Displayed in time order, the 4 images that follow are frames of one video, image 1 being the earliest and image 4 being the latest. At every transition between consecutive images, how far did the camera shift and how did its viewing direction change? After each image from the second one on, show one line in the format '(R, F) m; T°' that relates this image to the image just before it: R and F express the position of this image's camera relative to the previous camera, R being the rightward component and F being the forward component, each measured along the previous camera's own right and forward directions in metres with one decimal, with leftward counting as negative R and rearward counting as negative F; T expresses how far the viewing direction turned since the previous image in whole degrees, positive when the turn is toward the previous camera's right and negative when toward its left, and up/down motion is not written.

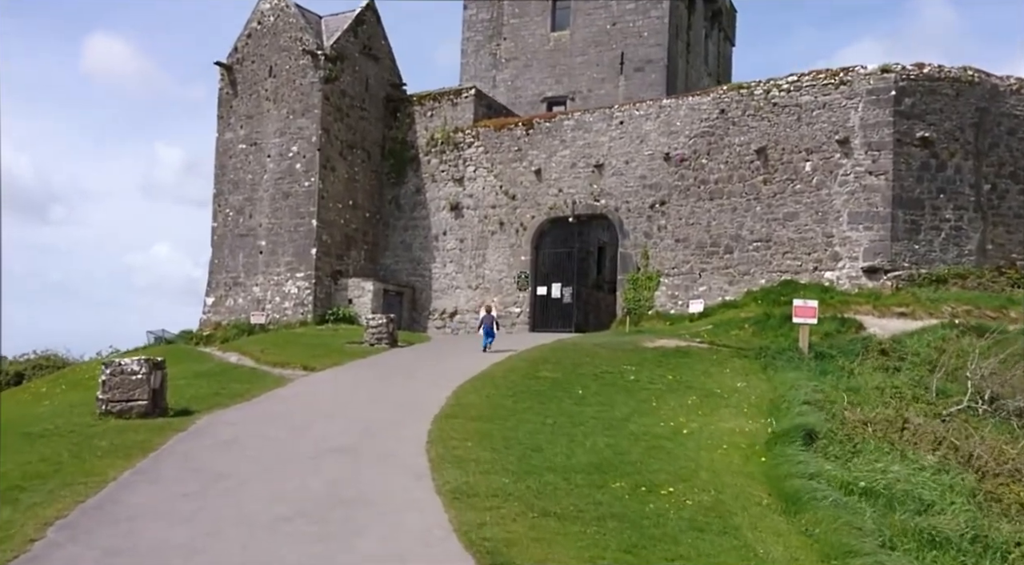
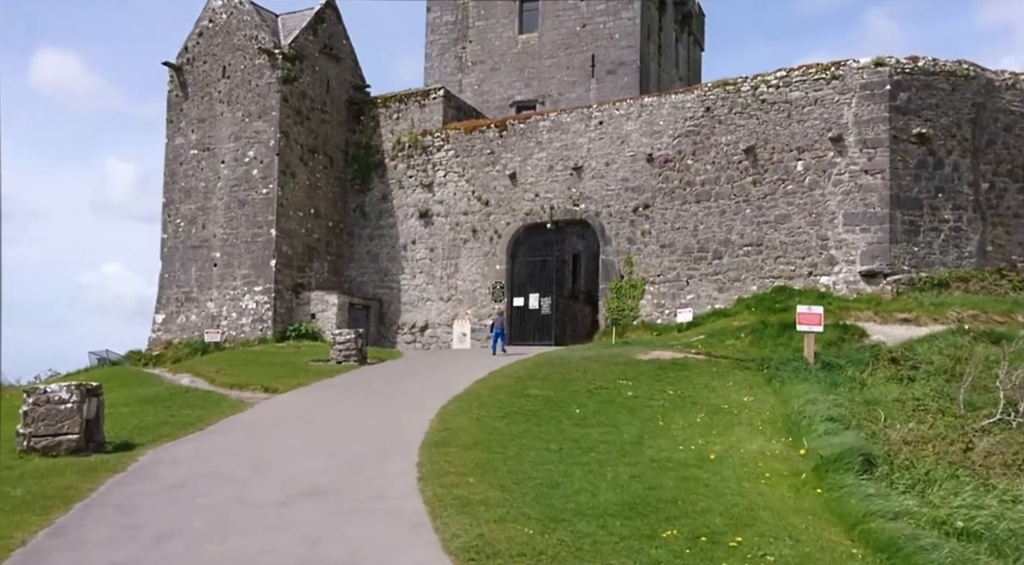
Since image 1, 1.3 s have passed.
(-0.3, +1.2) m; +3°
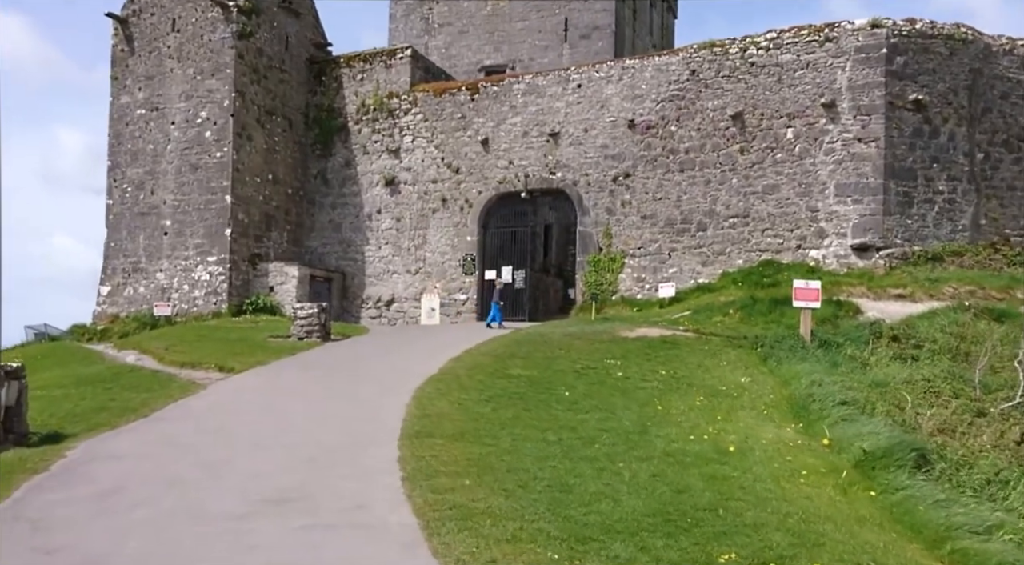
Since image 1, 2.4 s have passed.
(-0.3, +1.0) m; +3°
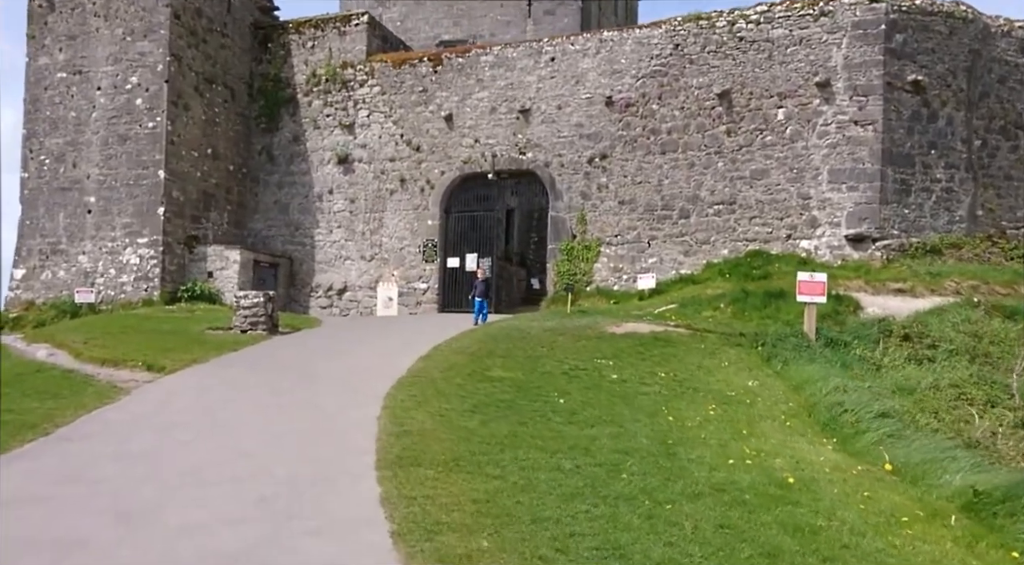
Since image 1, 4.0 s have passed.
(-0.4, +1.4) m; +4°
